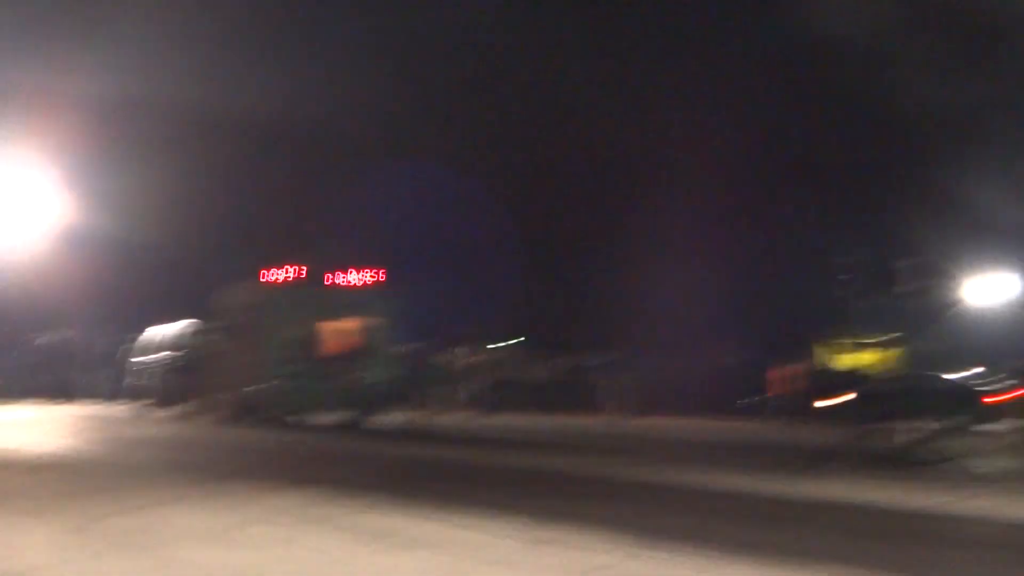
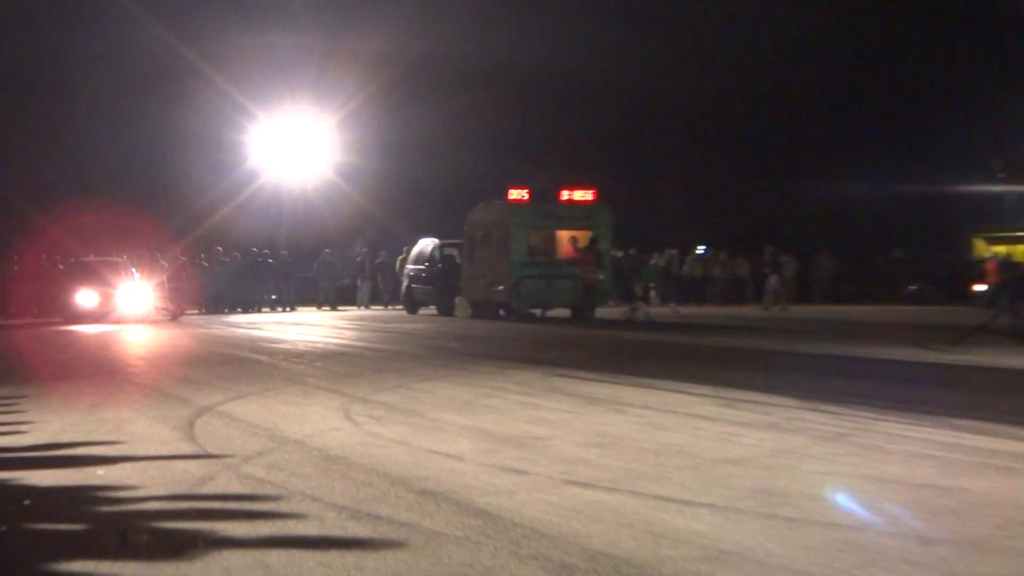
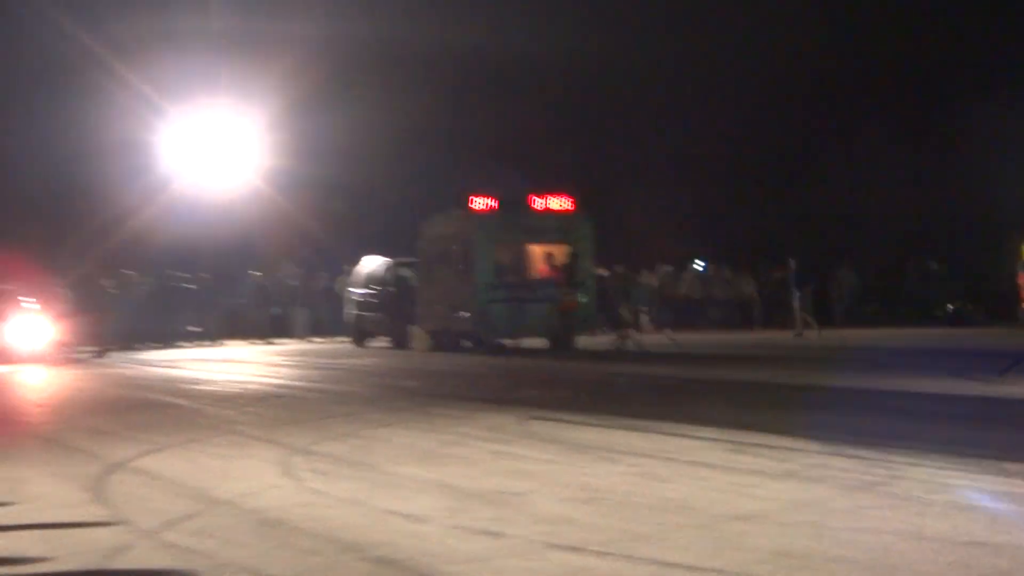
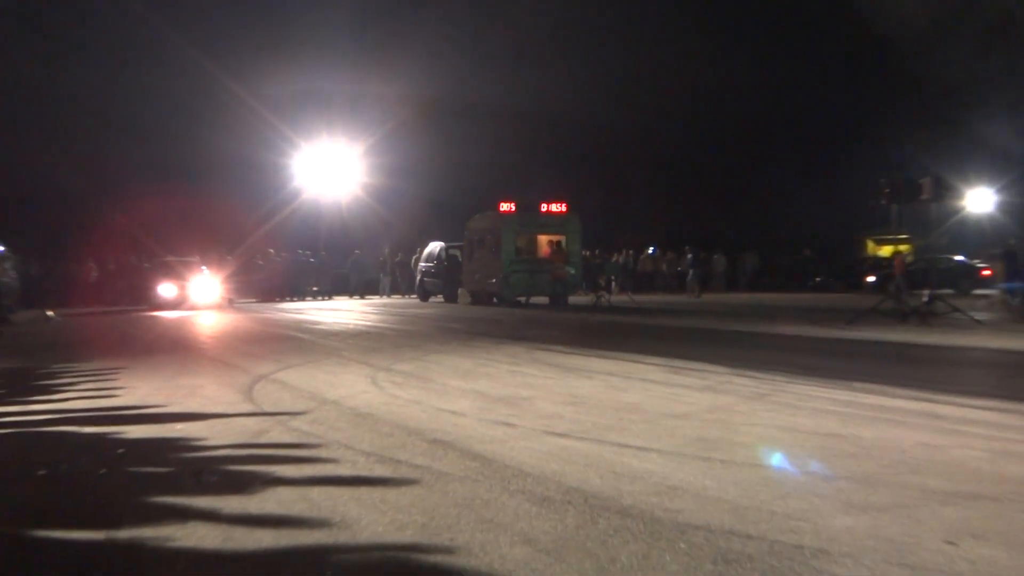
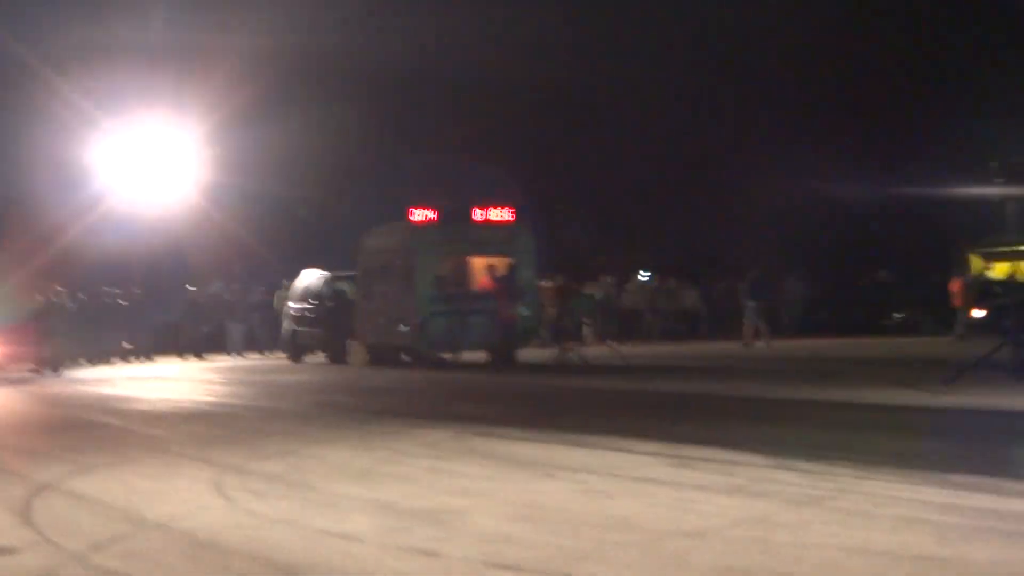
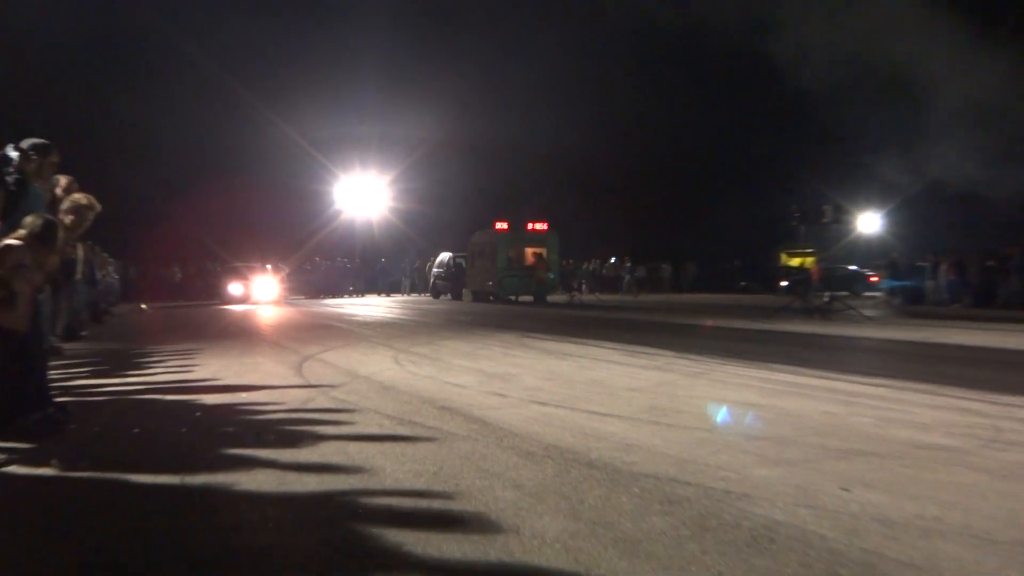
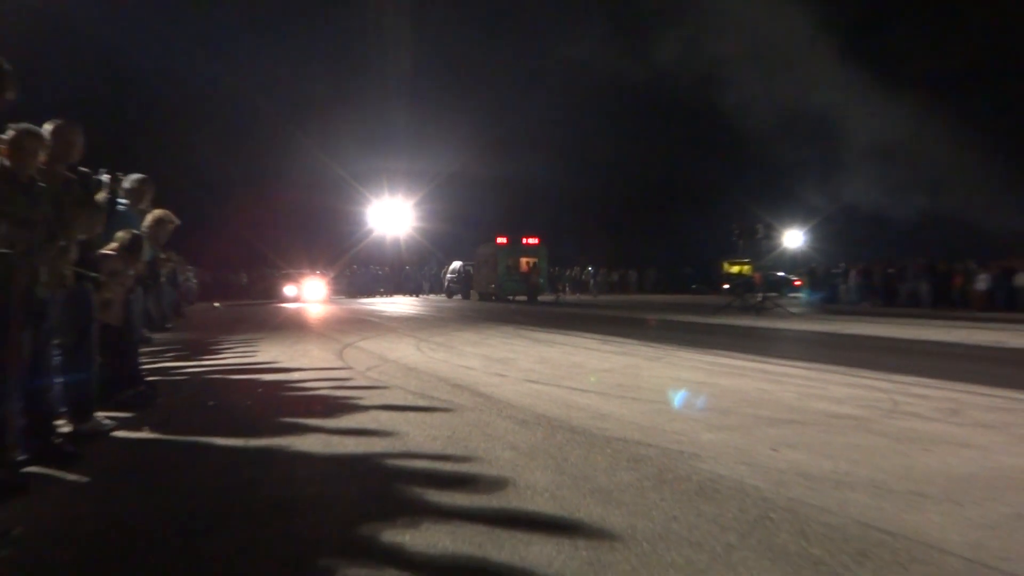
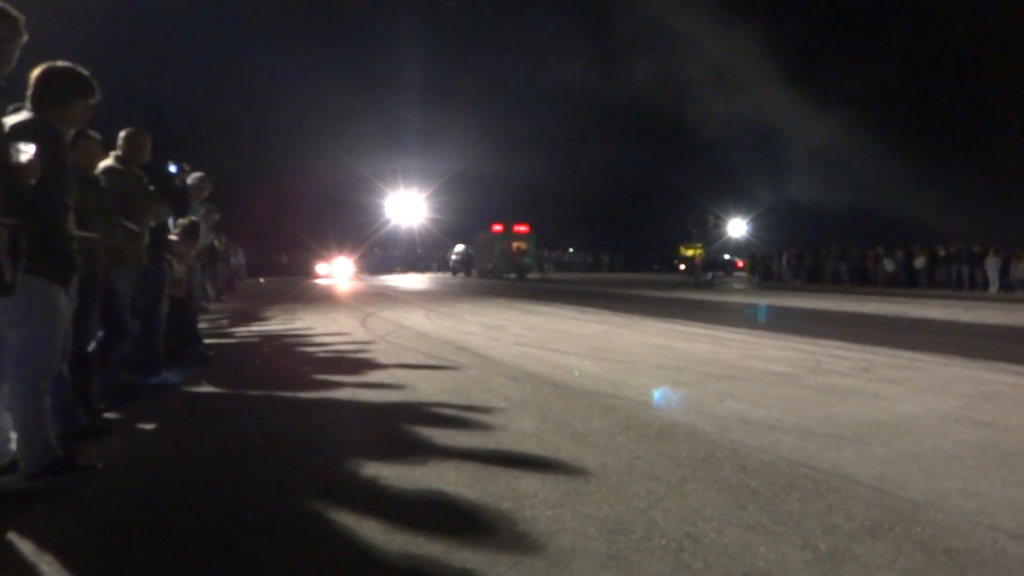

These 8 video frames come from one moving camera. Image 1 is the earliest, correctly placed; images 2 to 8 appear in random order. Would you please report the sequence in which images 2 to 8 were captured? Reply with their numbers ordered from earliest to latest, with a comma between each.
5, 3, 2, 4, 6, 7, 8
